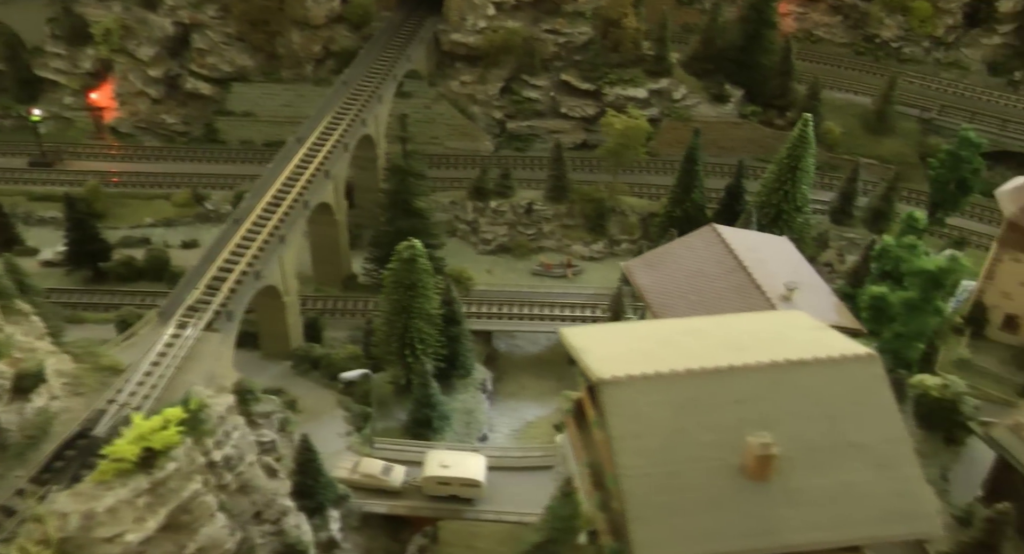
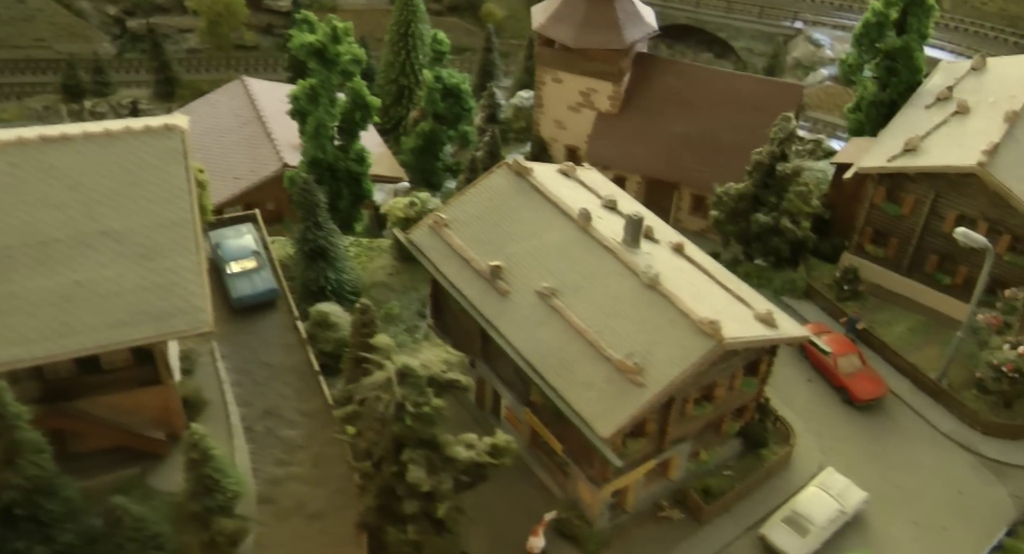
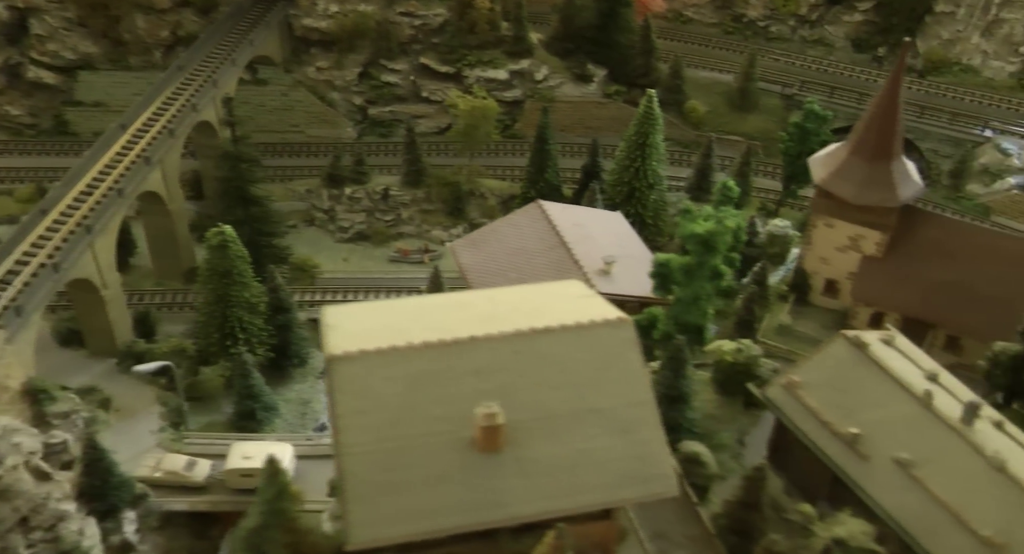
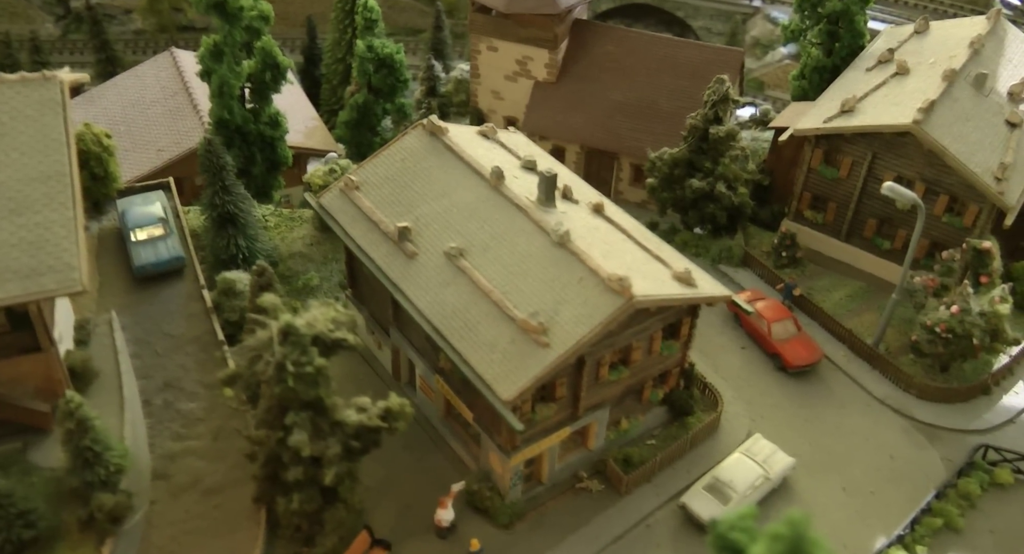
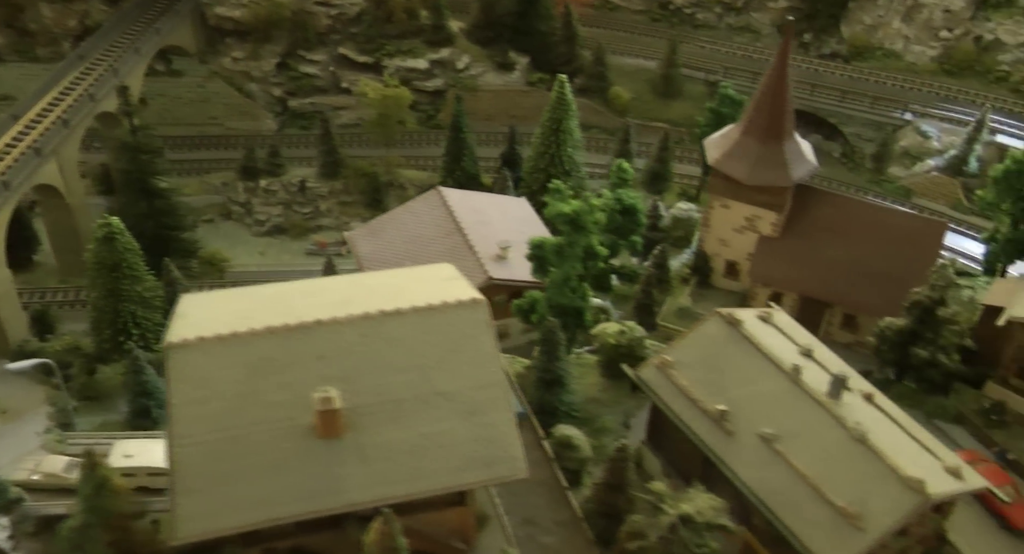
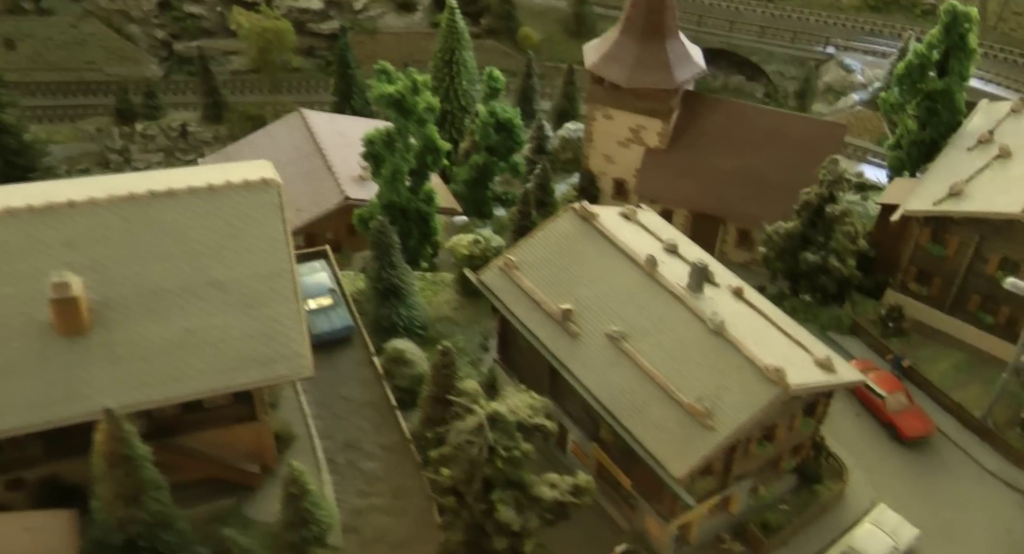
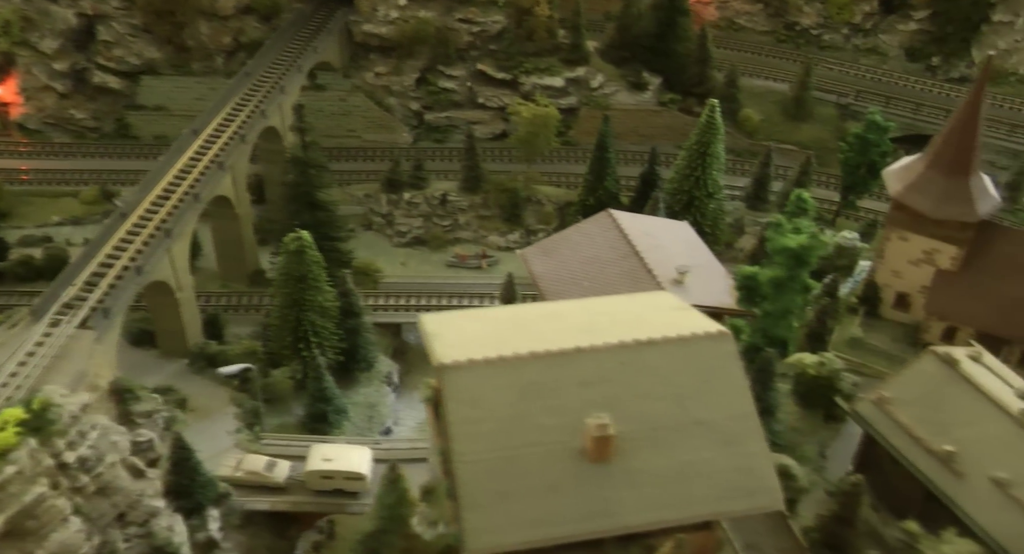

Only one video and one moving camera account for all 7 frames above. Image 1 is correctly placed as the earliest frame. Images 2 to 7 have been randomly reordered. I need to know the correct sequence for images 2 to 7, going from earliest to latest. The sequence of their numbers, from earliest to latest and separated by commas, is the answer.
7, 3, 5, 6, 2, 4
